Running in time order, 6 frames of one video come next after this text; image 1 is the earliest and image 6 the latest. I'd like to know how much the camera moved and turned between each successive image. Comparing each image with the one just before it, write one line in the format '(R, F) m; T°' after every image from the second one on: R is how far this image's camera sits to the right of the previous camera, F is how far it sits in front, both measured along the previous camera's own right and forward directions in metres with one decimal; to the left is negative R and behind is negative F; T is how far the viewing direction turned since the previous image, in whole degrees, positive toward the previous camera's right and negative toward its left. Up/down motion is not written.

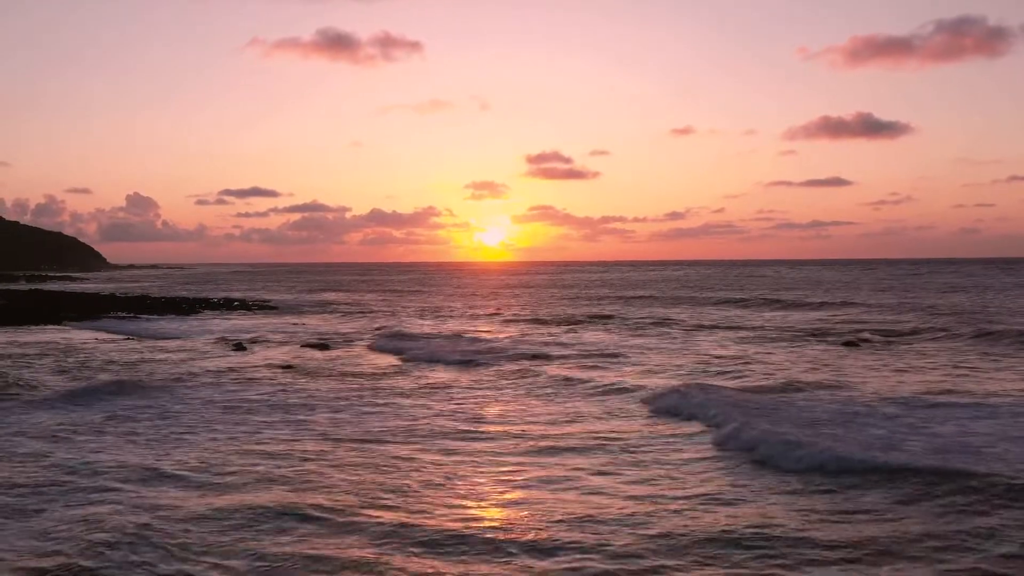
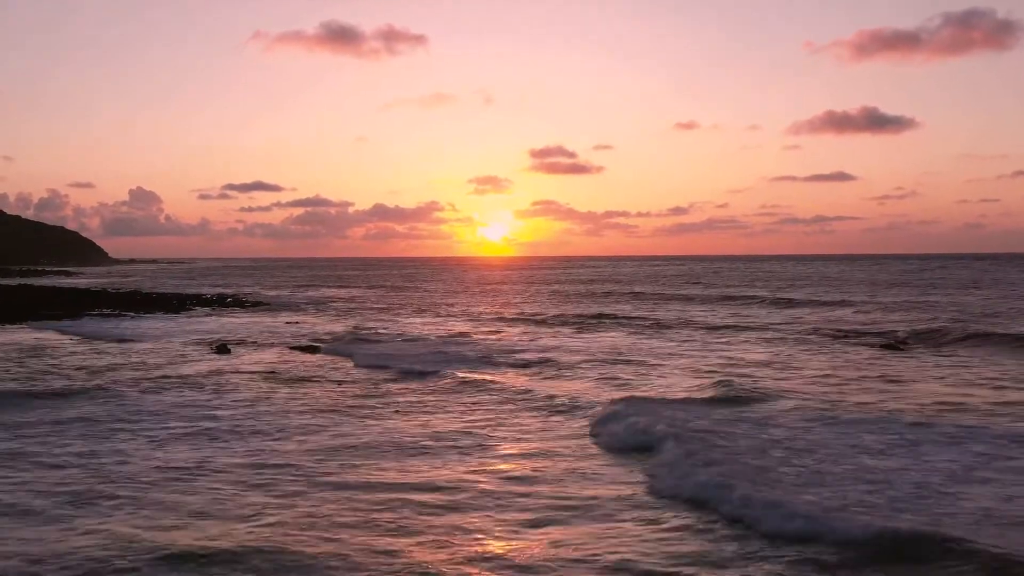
(-0.1, +2.4) m; 0°
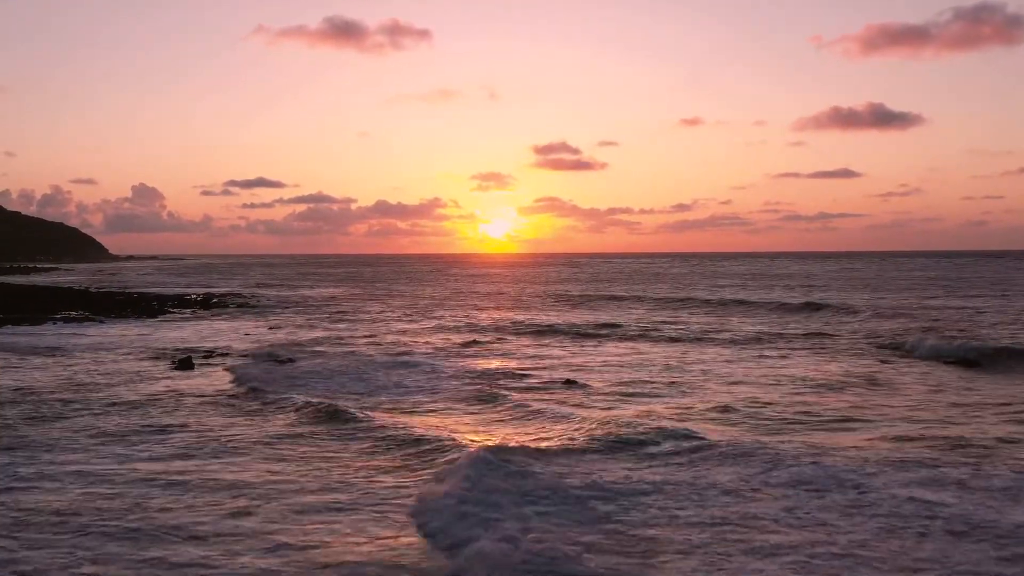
(-0.2, +4.1) m; 0°
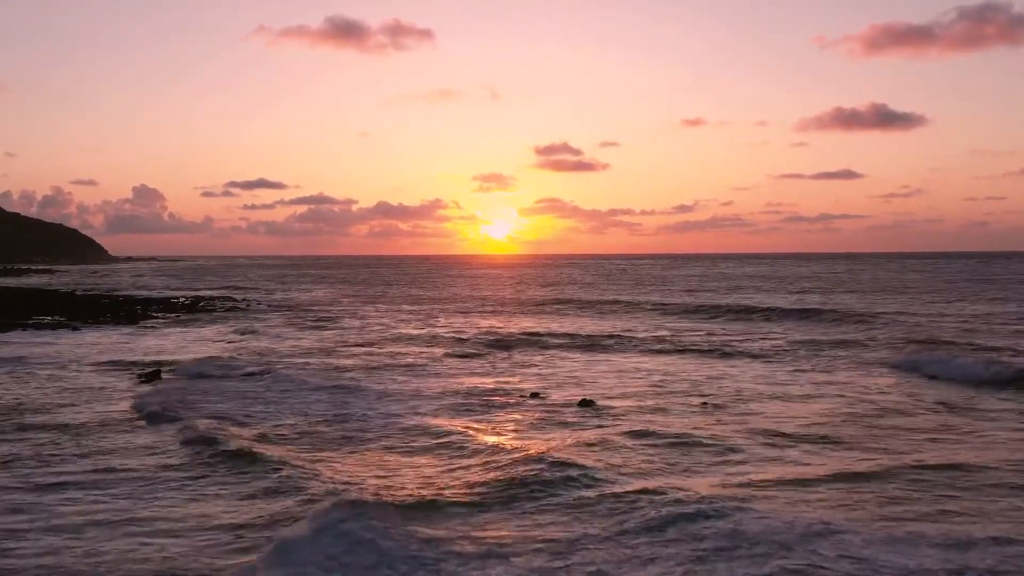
(-0.2, +2.7) m; 0°
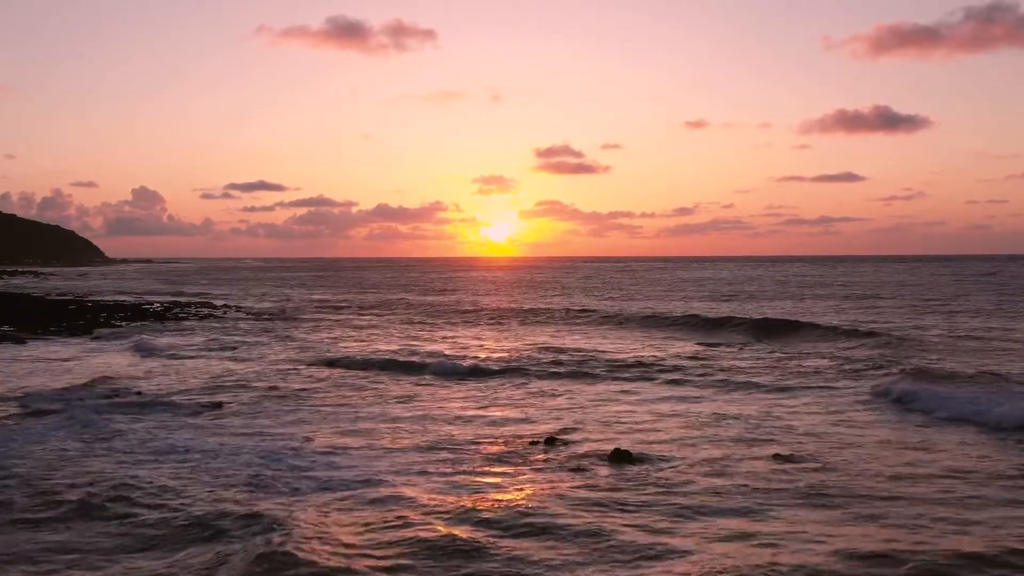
(-0.2, +4.6) m; 0°
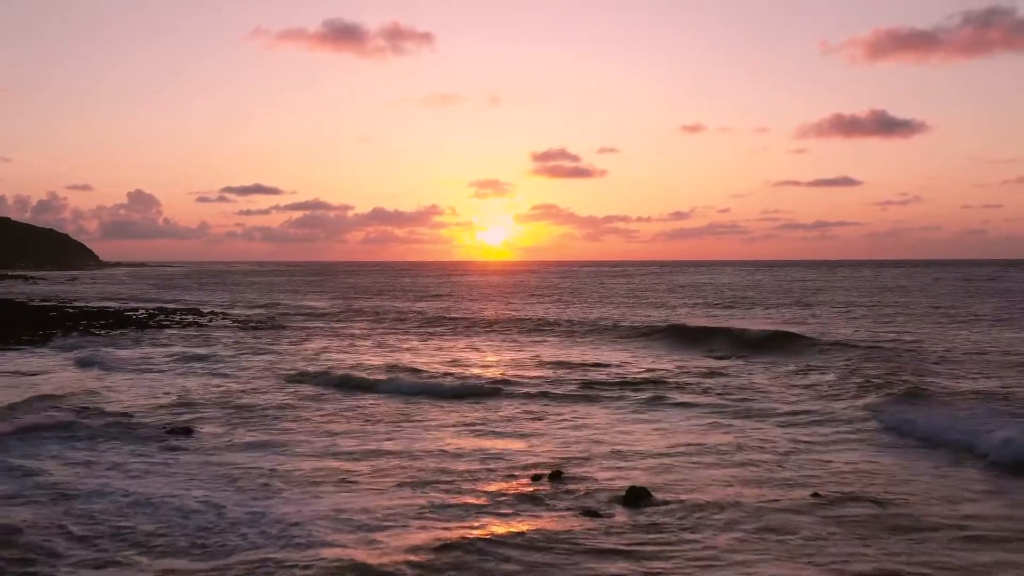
(-0.1, +1.9) m; 0°
